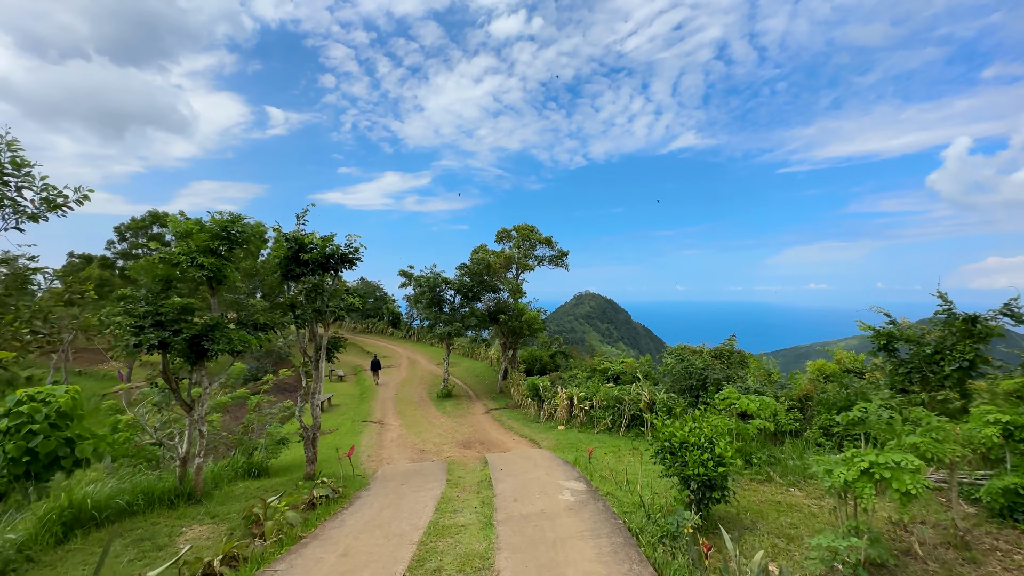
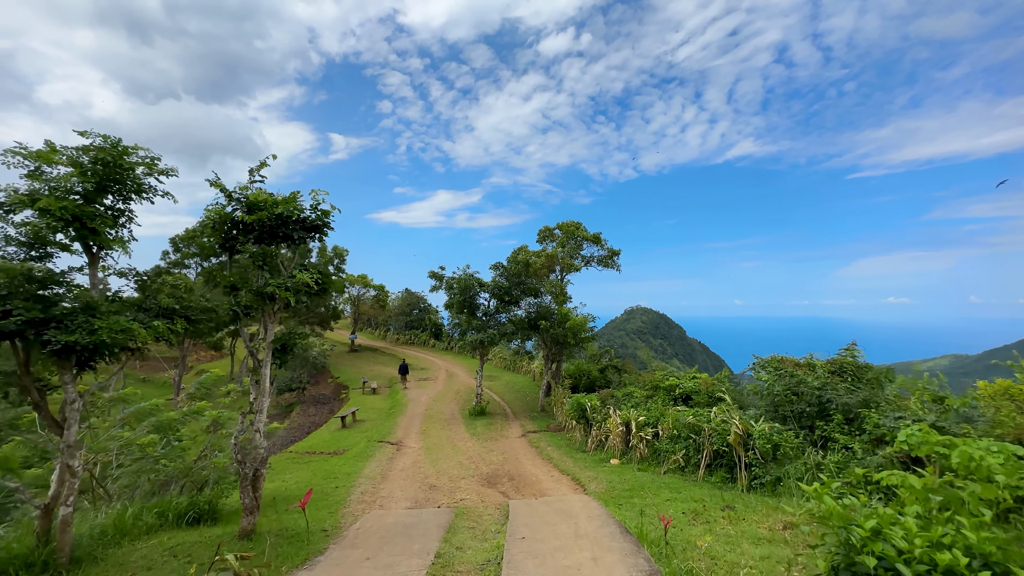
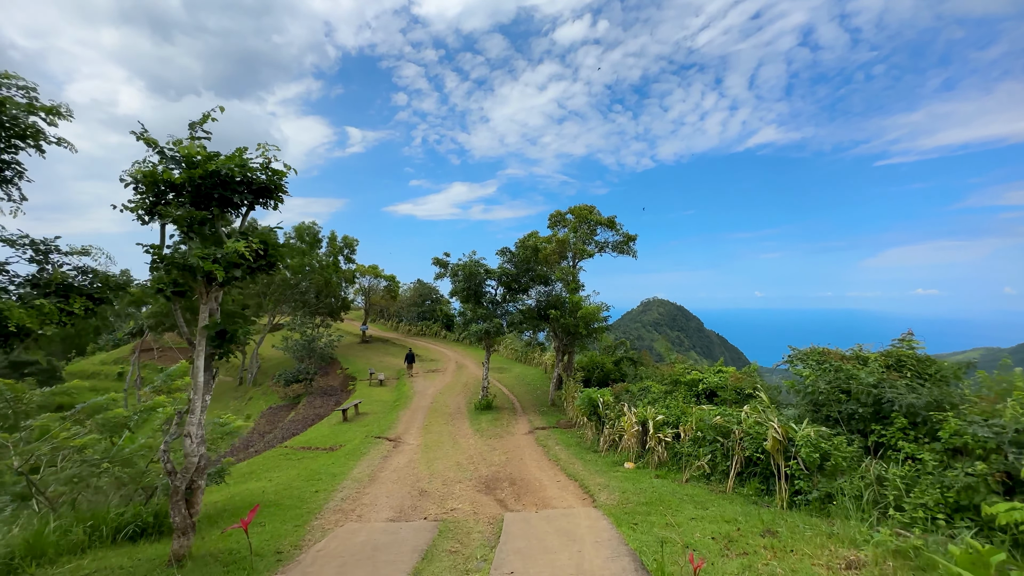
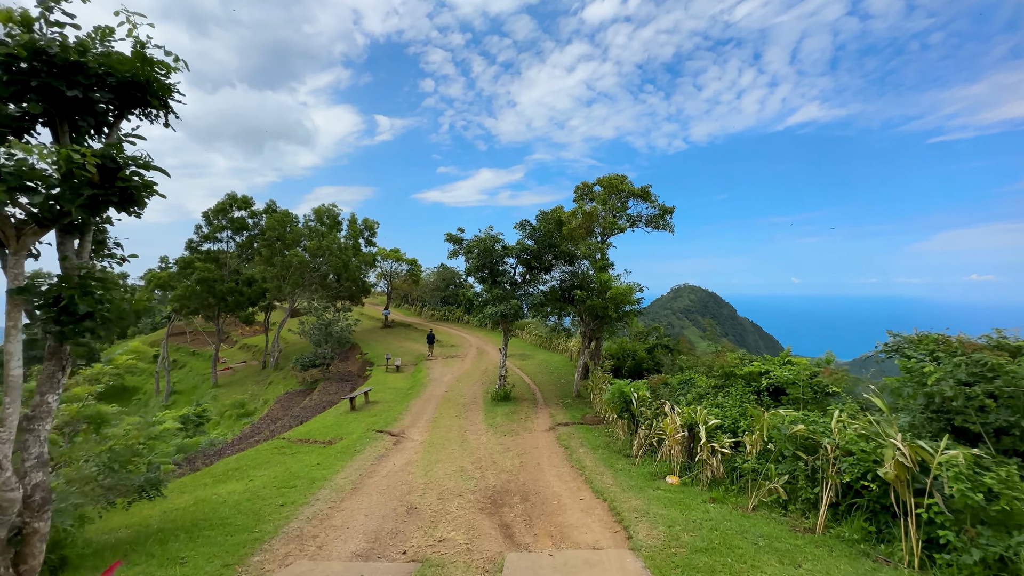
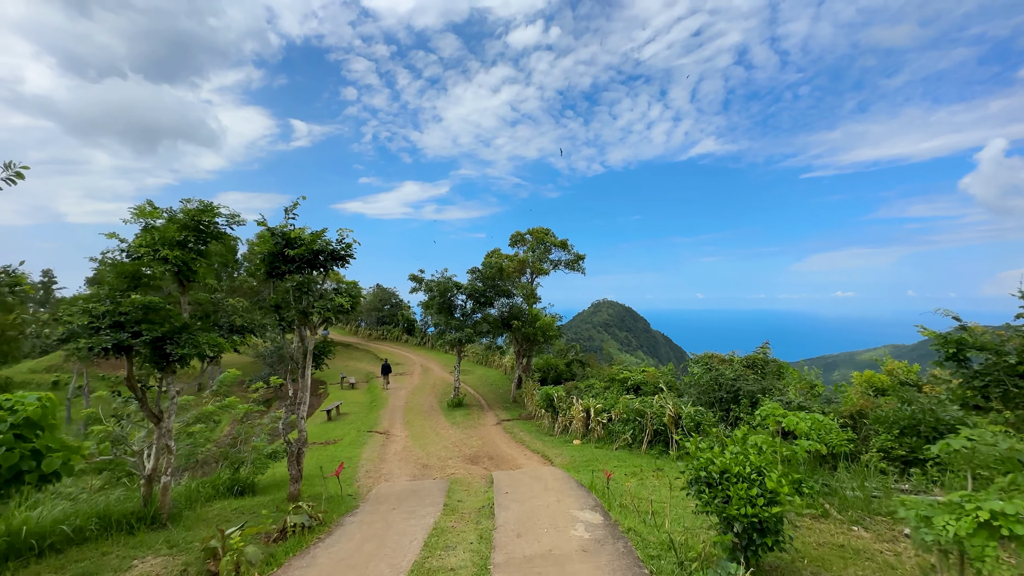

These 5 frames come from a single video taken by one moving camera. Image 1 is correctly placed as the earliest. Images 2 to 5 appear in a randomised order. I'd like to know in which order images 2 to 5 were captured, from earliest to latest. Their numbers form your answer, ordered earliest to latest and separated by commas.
5, 2, 3, 4
